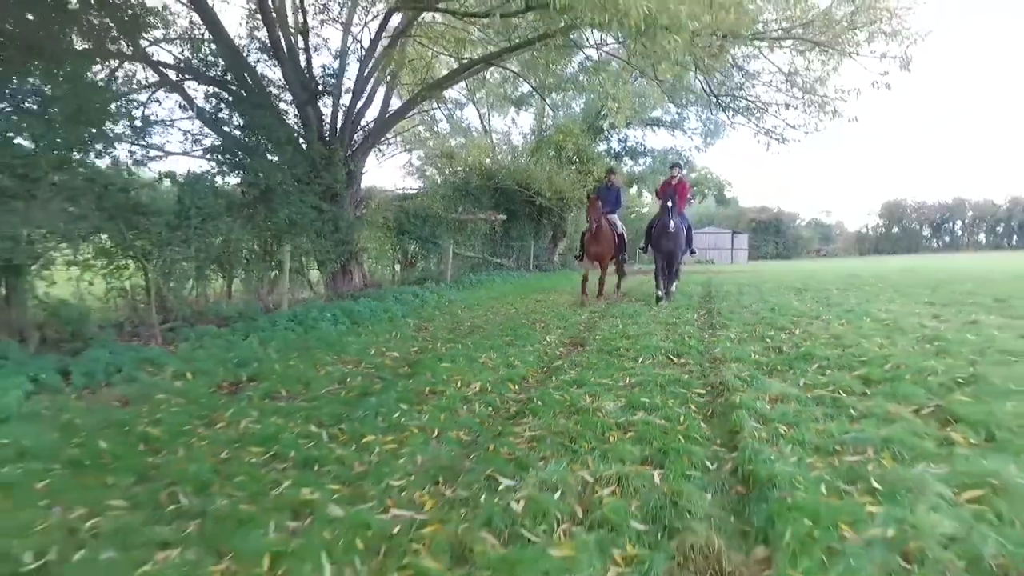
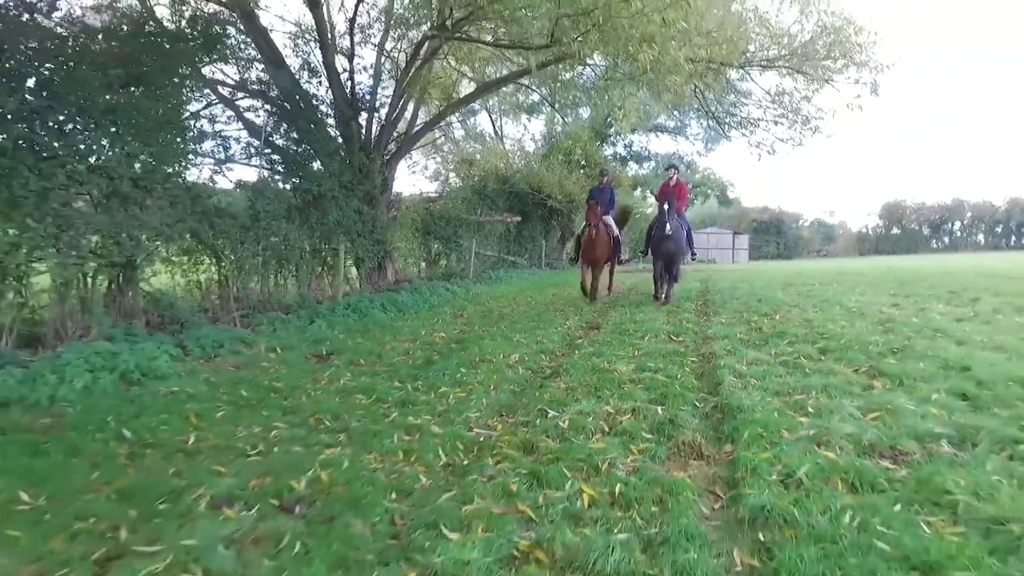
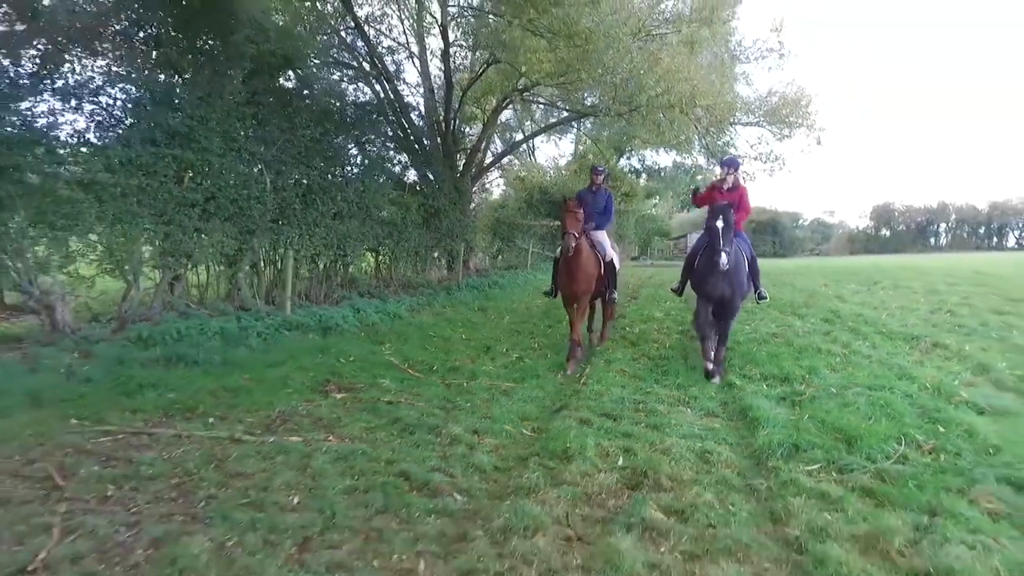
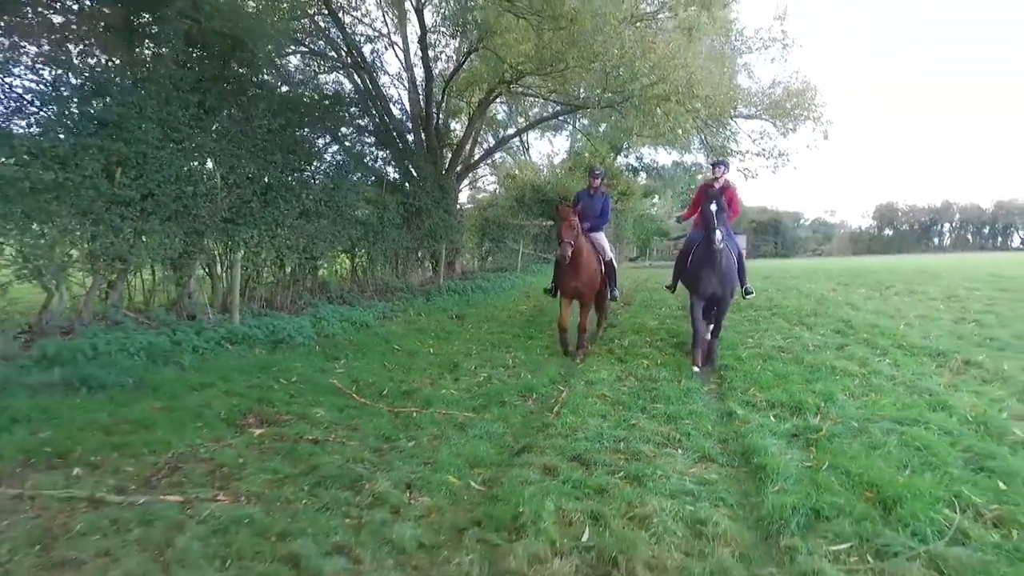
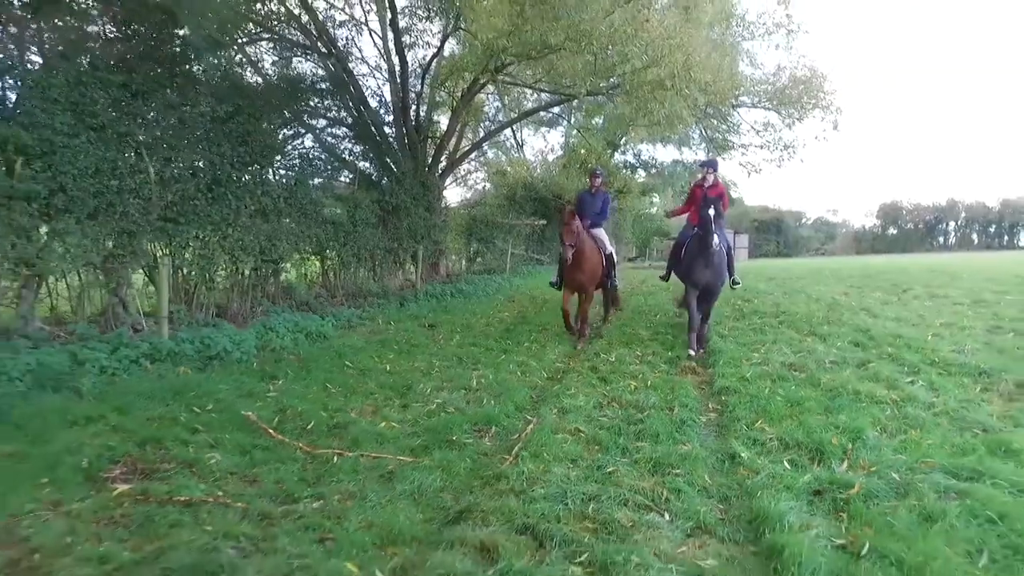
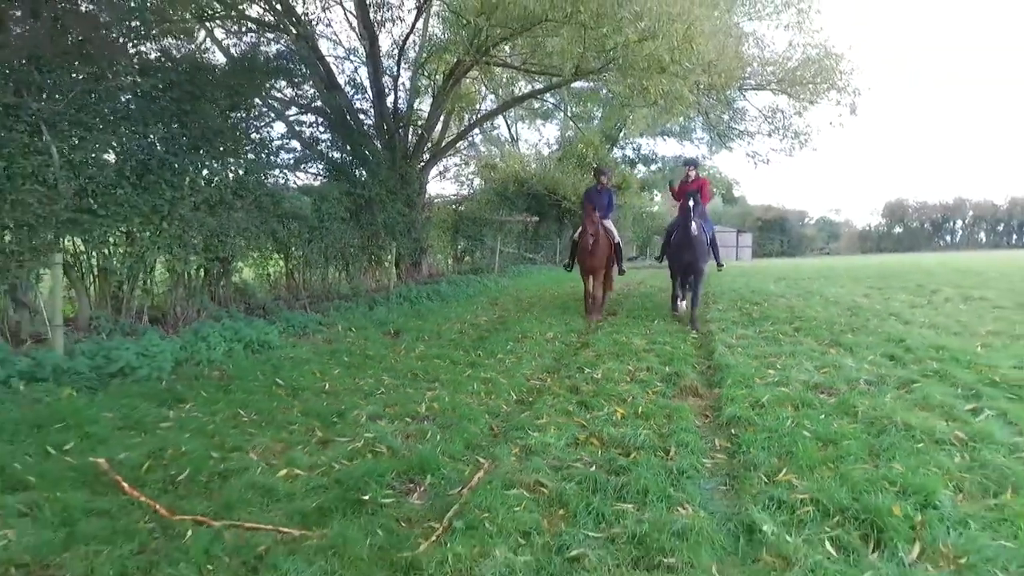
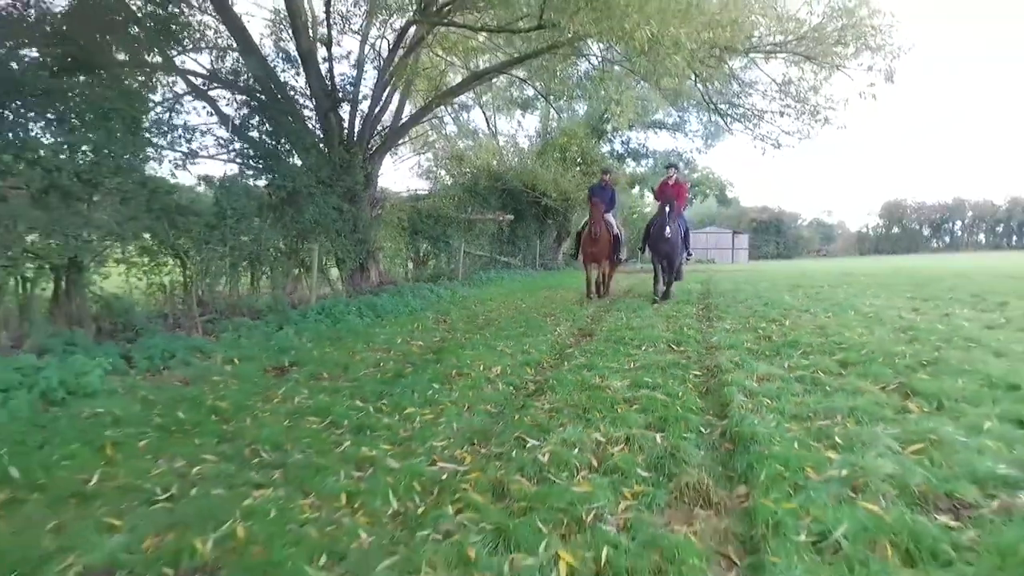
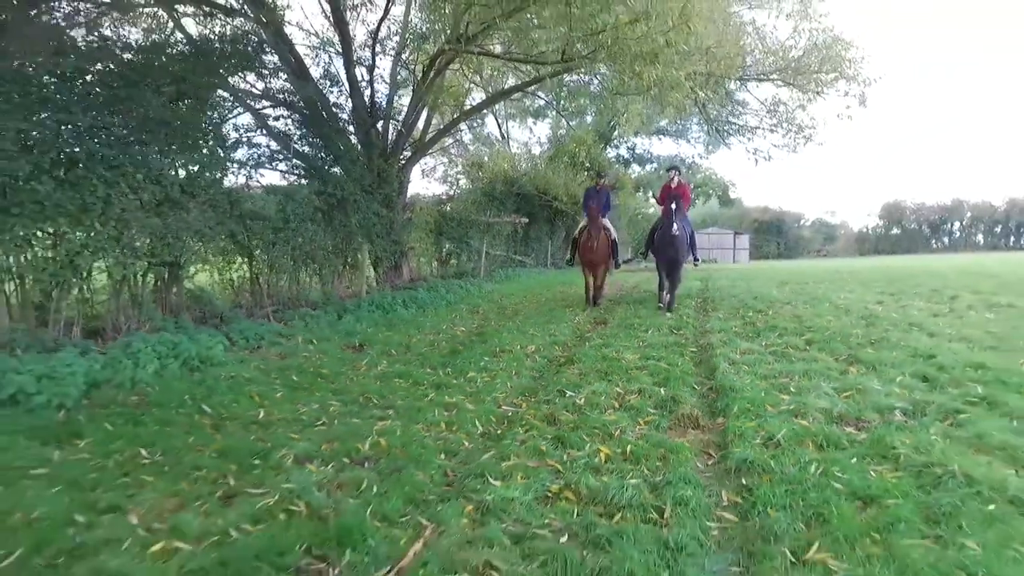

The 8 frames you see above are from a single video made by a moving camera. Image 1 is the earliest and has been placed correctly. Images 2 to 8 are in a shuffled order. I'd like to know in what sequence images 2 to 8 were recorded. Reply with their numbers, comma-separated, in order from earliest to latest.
7, 2, 8, 6, 5, 4, 3
